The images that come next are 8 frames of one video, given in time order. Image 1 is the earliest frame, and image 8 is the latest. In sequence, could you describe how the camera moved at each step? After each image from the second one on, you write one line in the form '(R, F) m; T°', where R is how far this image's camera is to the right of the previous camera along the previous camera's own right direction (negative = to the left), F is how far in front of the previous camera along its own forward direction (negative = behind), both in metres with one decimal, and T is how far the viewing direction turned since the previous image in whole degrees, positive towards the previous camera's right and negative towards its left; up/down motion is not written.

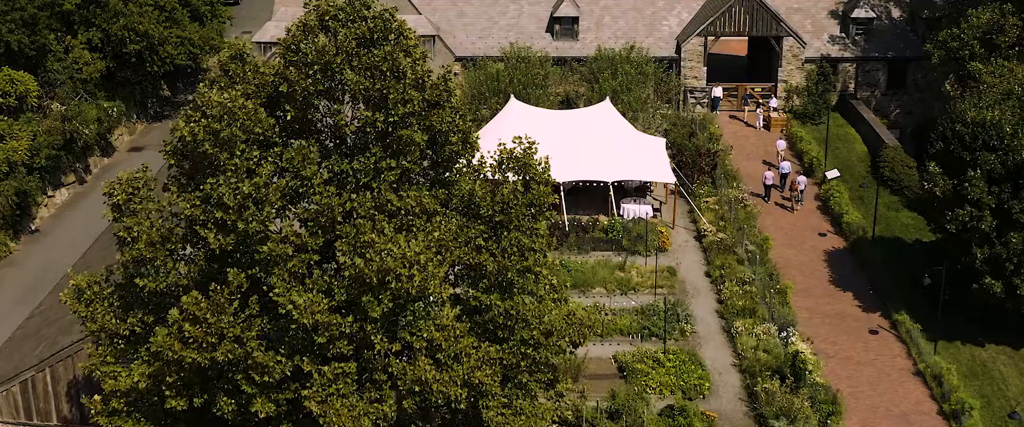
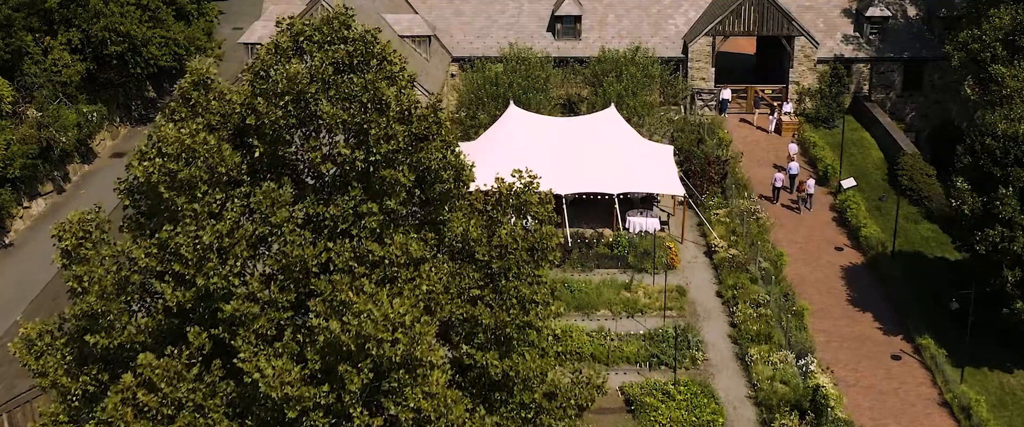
(0.0, +1.8) m; 0°
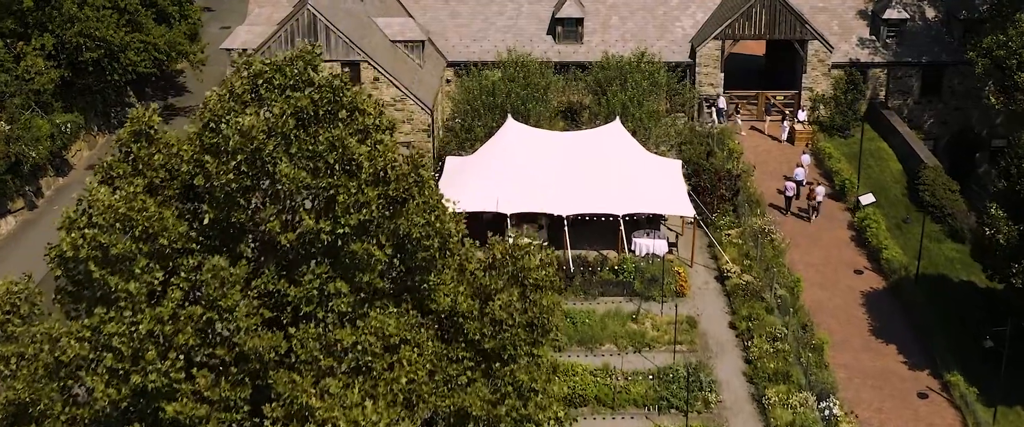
(+0.1, +2.1) m; 0°
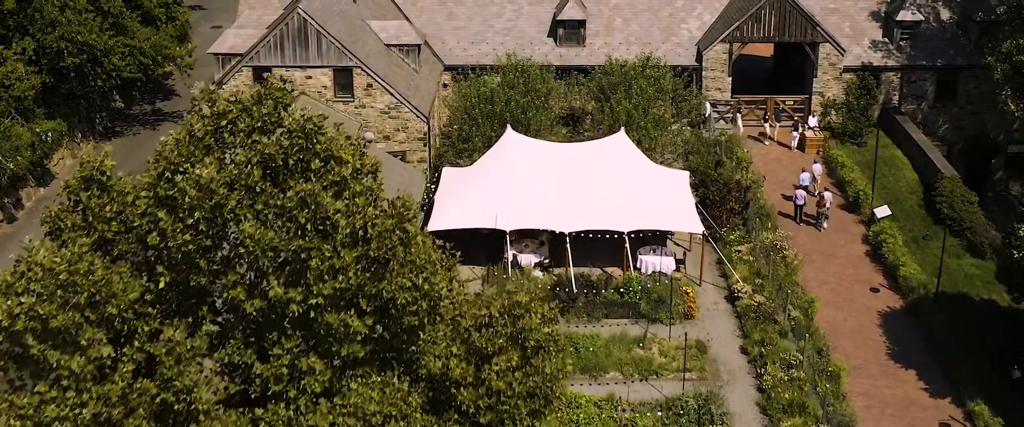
(0.0, +1.4) m; 0°
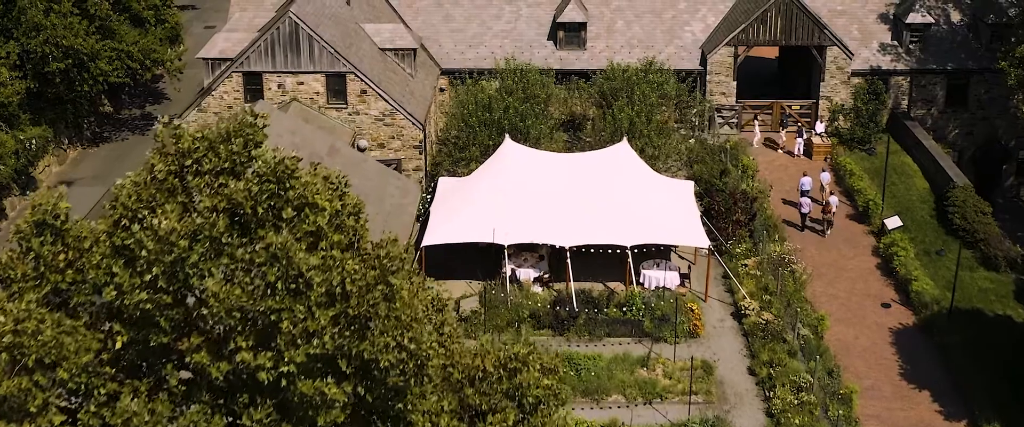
(0.0, +1.0) m; 0°
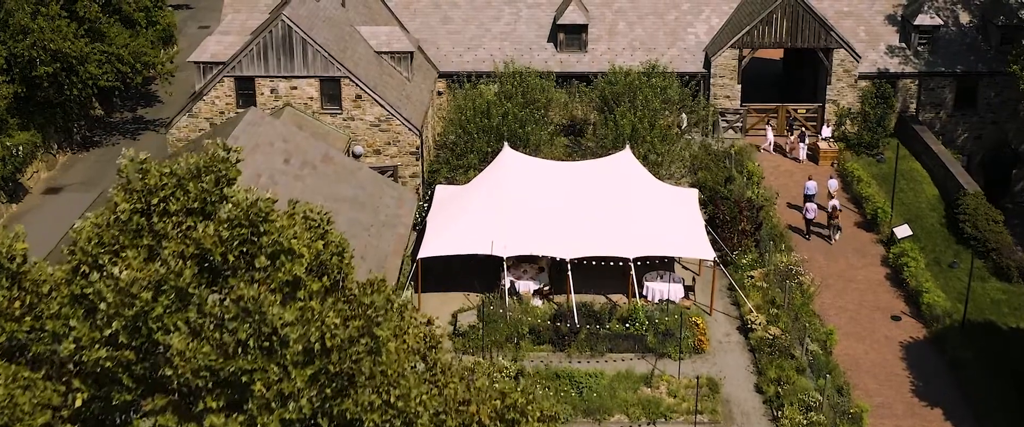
(0.0, +0.8) m; 0°
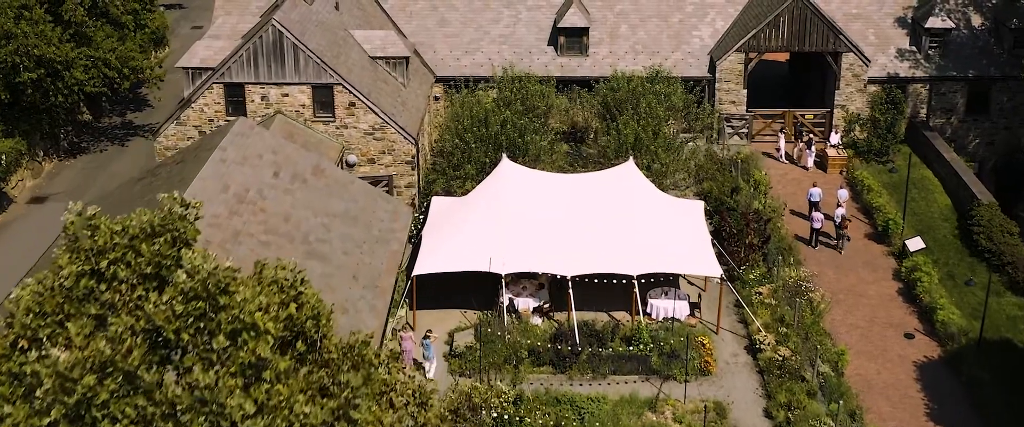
(0.0, +1.0) m; 0°
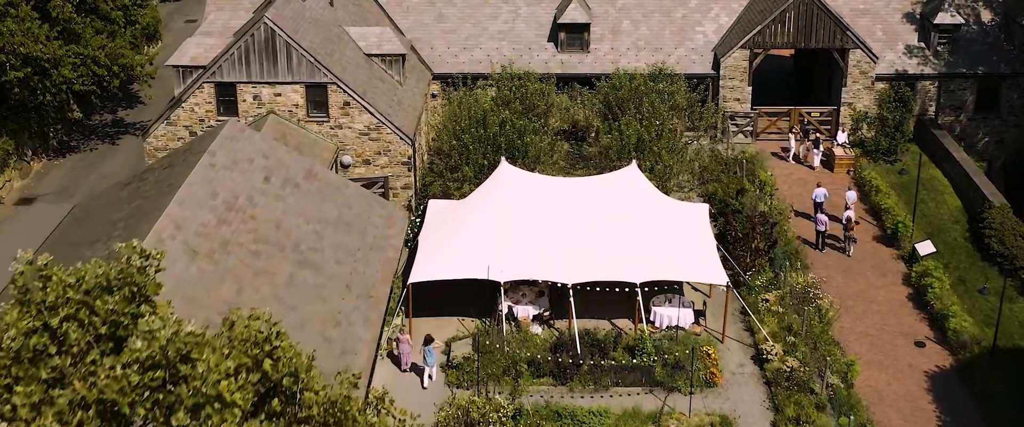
(0.0, +0.8) m; 0°
